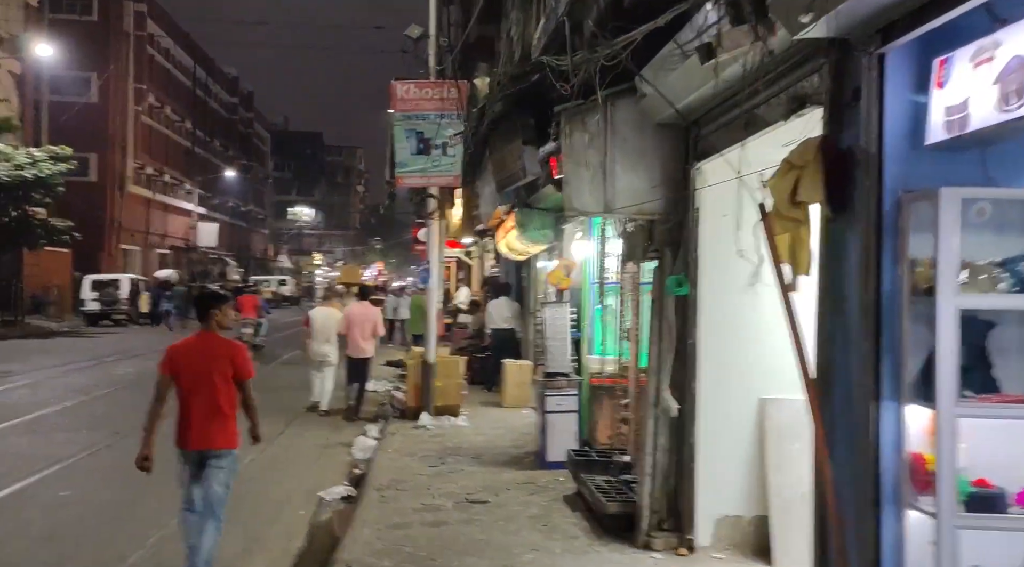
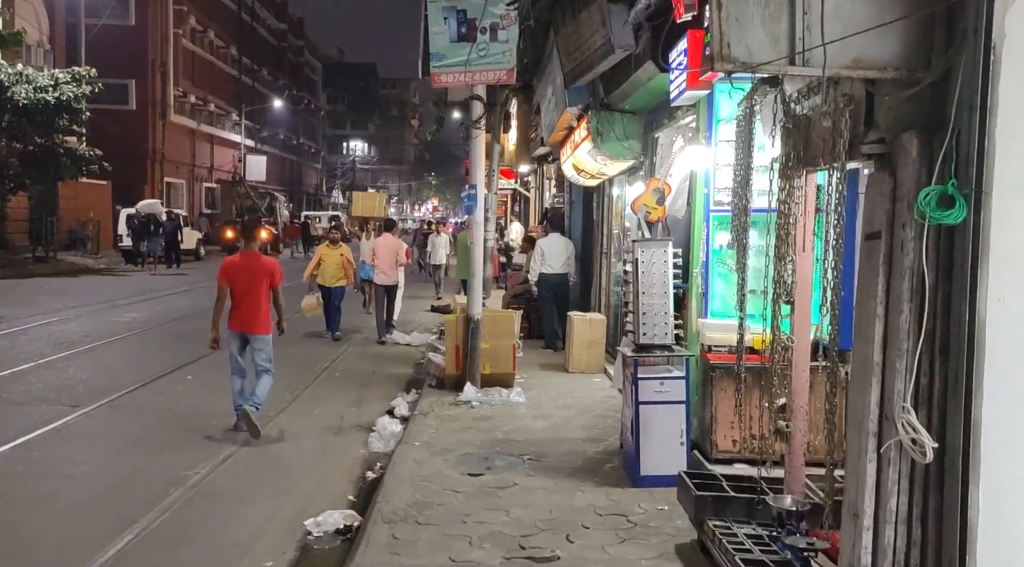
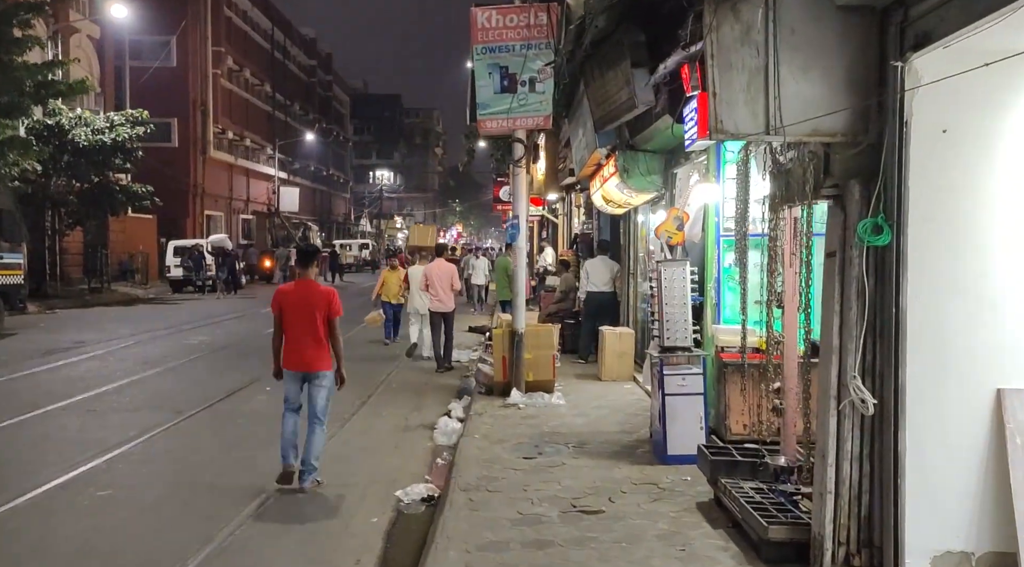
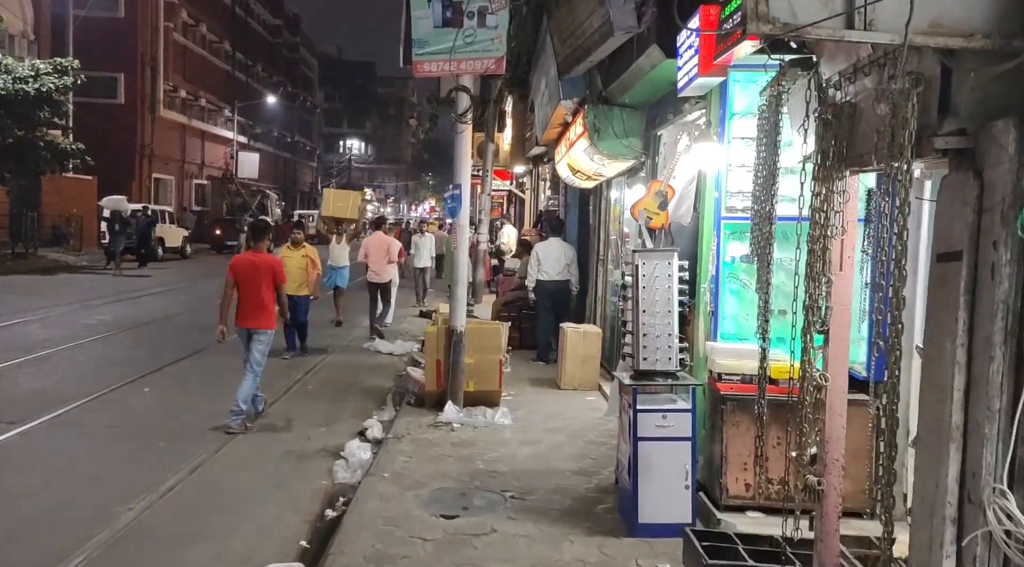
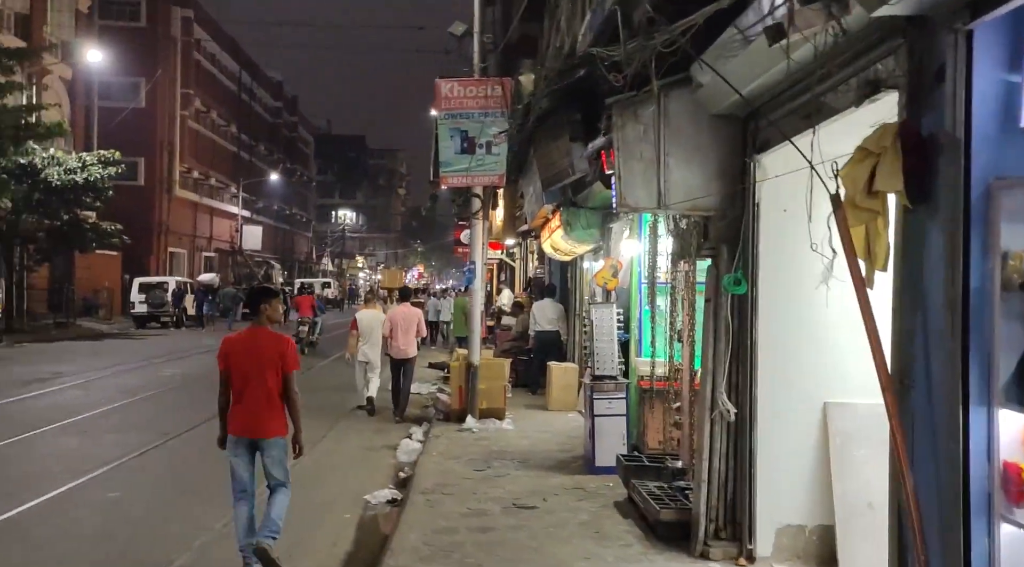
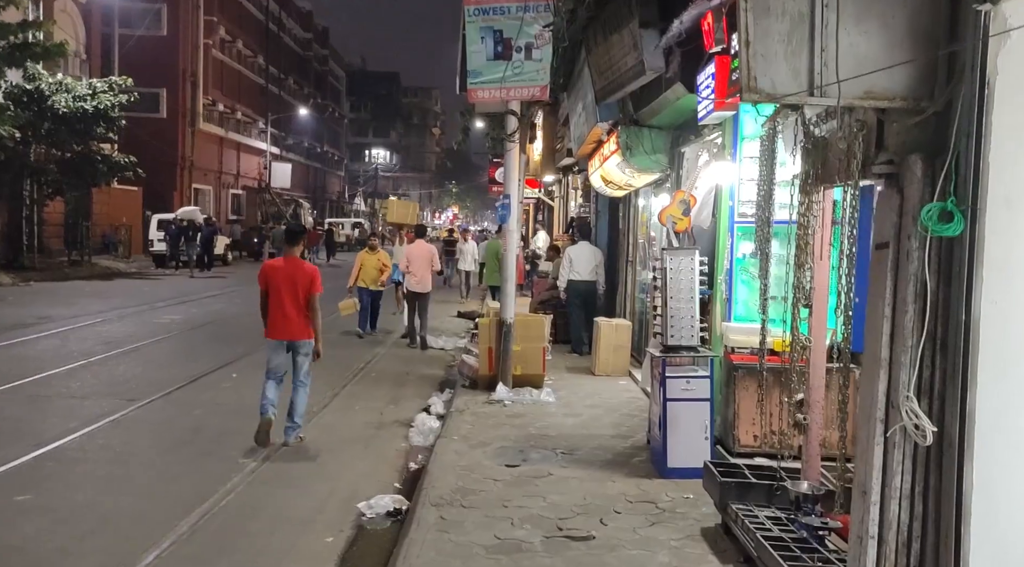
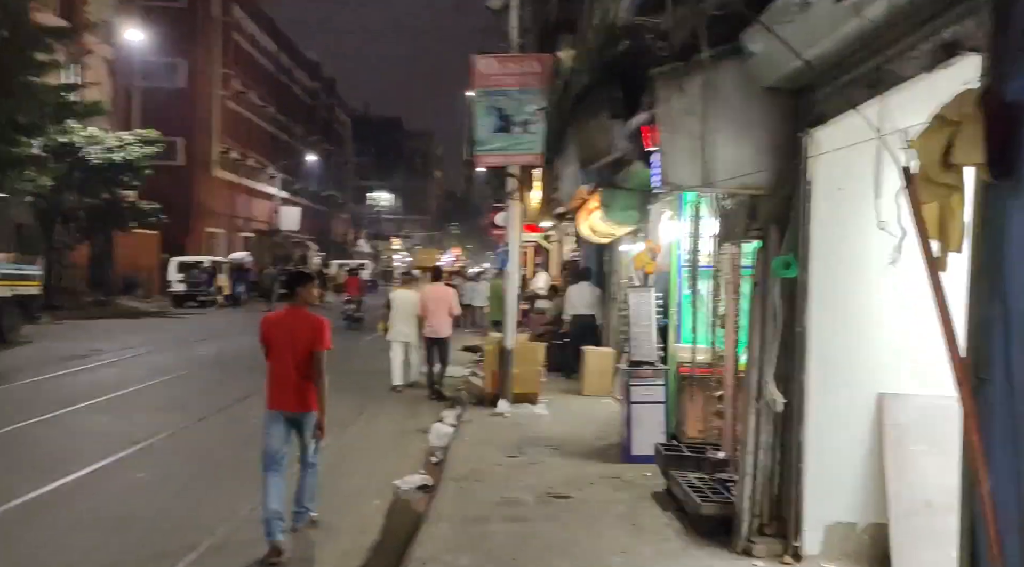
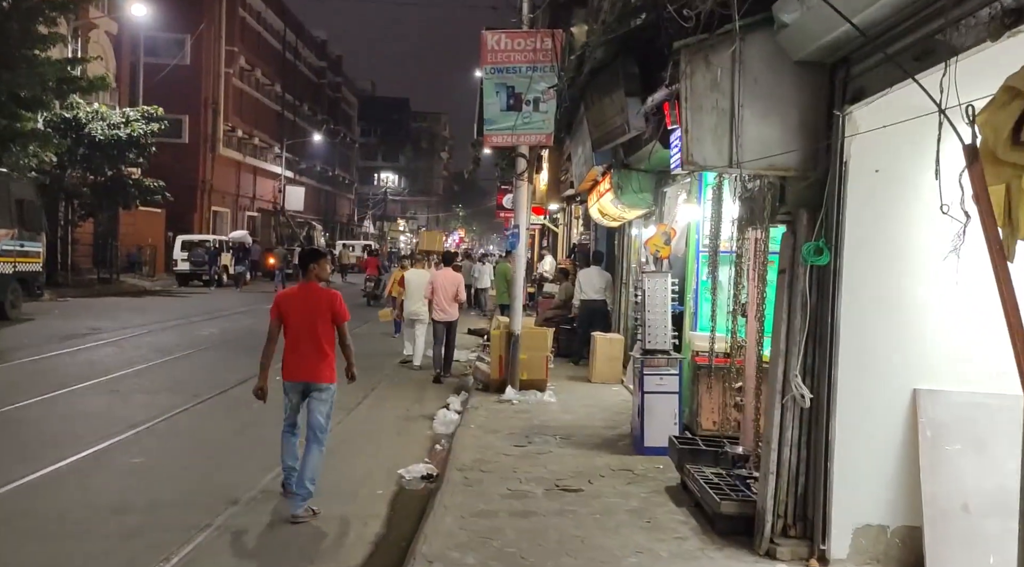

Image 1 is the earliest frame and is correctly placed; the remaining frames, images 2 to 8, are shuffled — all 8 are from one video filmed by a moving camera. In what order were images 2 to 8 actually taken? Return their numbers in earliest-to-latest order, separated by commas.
5, 7, 8, 3, 6, 2, 4
